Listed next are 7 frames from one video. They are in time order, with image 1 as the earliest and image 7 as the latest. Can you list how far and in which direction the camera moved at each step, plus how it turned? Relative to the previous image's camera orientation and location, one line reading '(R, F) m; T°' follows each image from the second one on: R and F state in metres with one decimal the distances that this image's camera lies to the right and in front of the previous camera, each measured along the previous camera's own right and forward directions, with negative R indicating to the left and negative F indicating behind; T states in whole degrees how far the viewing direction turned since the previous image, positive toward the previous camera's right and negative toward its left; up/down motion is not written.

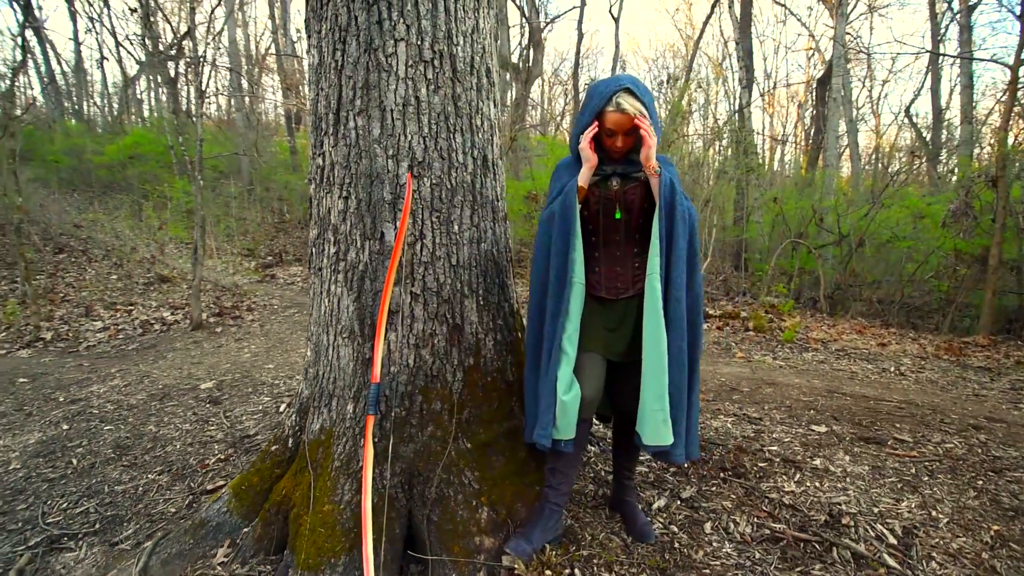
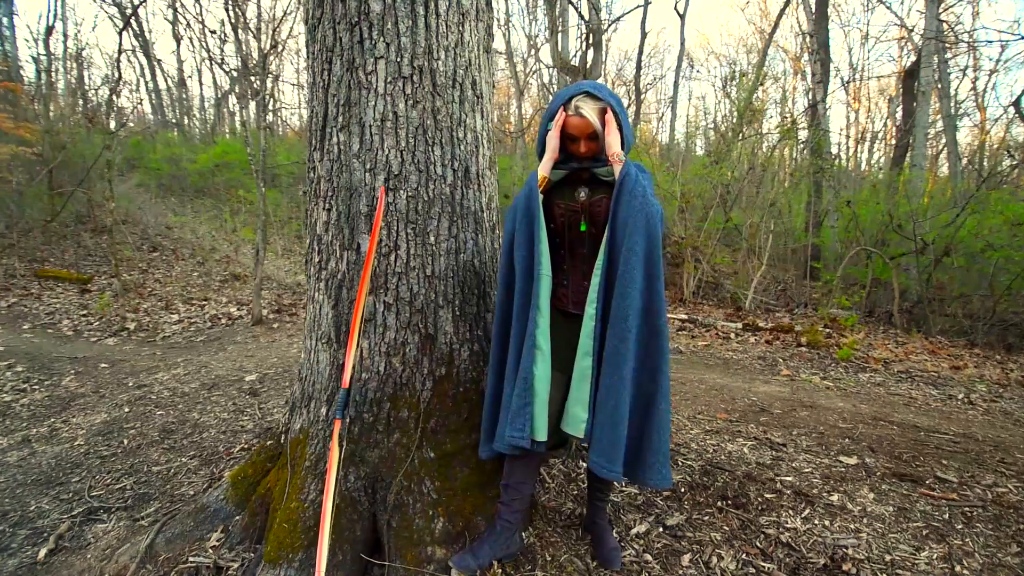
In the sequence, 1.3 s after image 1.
(+0.4, 0.0) m; -8°
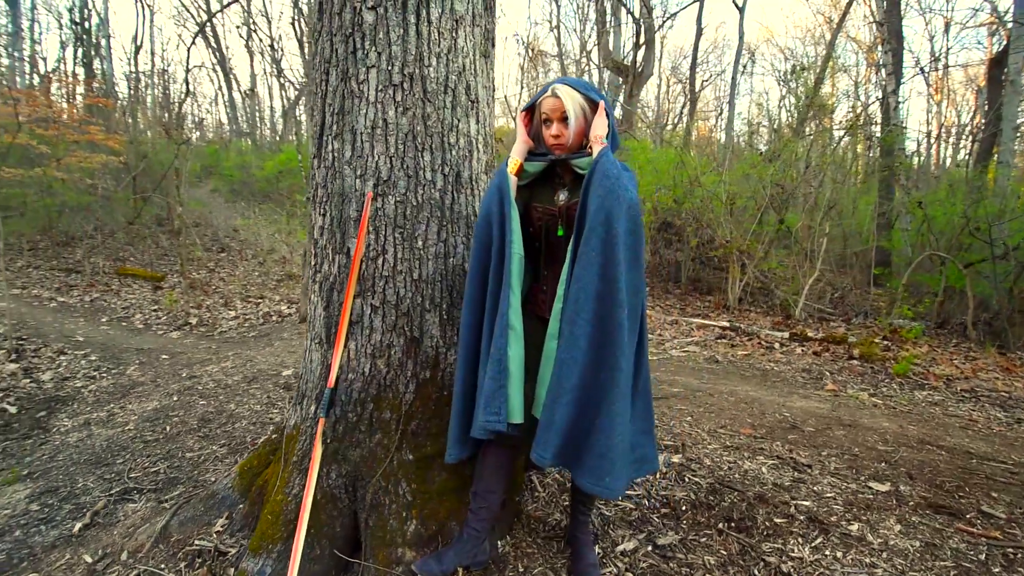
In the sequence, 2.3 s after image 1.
(+0.3, 0.0) m; -7°
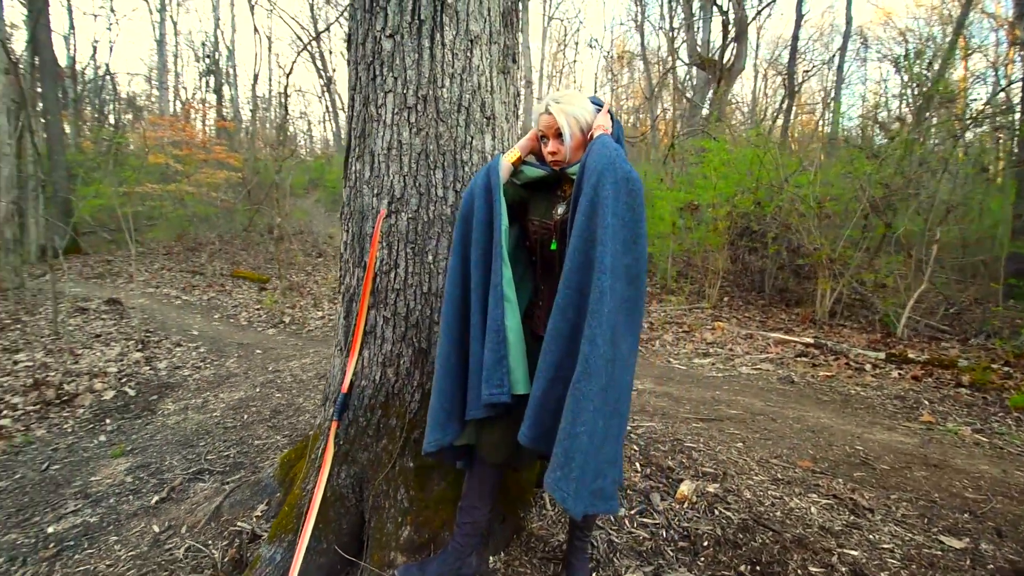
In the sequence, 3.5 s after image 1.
(+0.4, 0.0) m; -10°
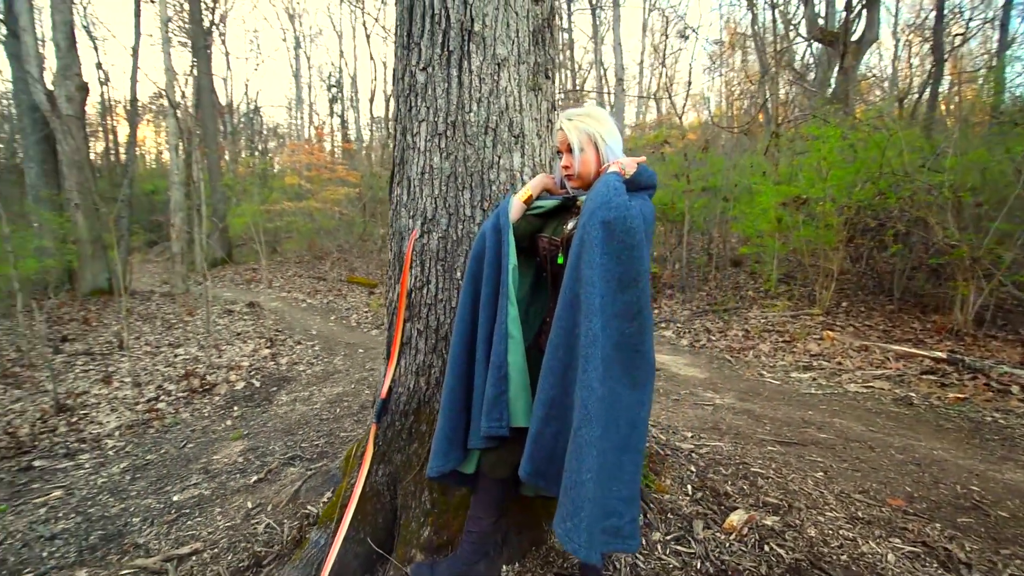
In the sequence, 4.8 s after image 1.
(+0.5, 0.0) m; -13°
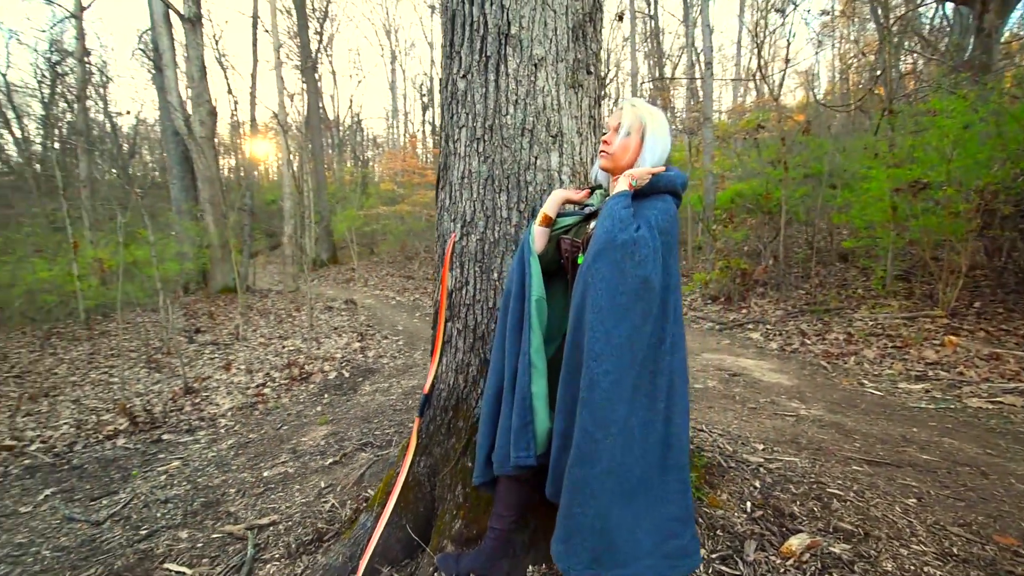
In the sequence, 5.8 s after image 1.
(+0.3, 0.0) m; -11°
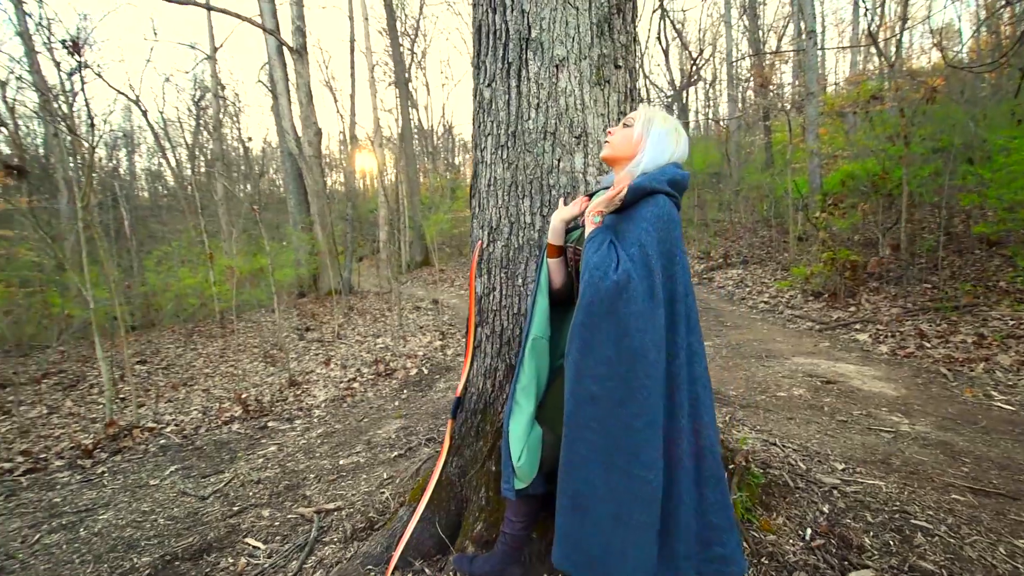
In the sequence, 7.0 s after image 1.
(+0.4, 0.0) m; -12°
